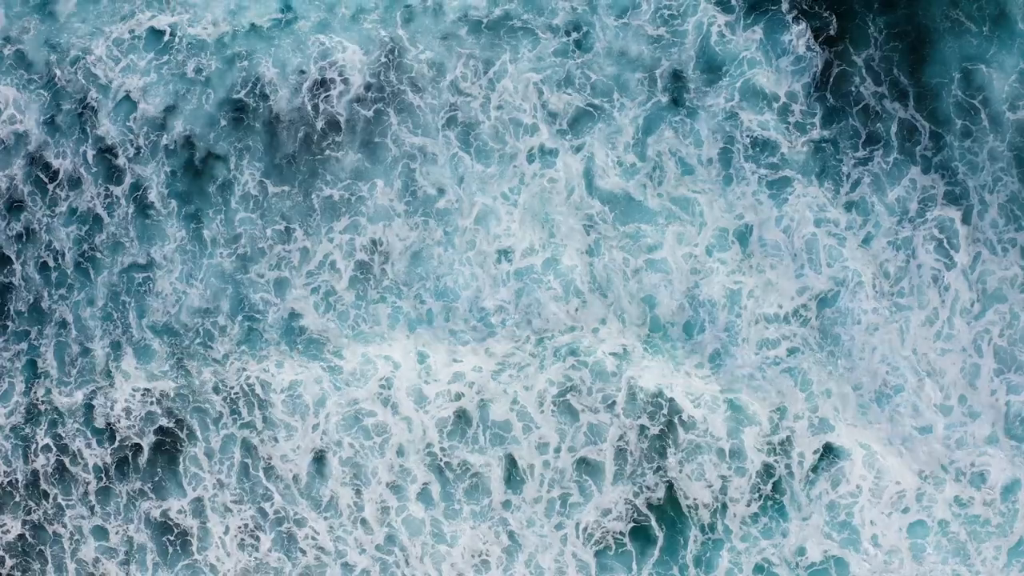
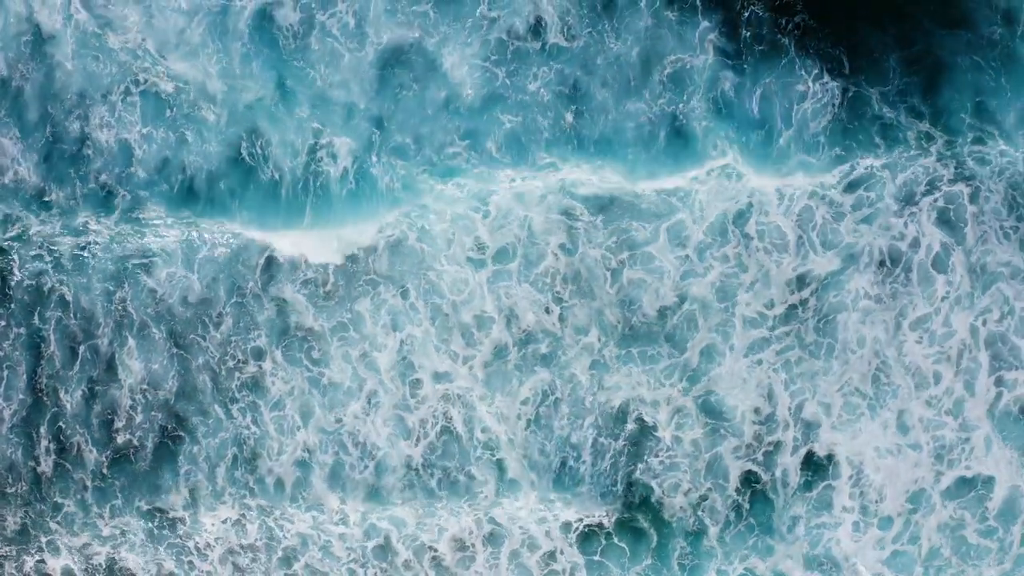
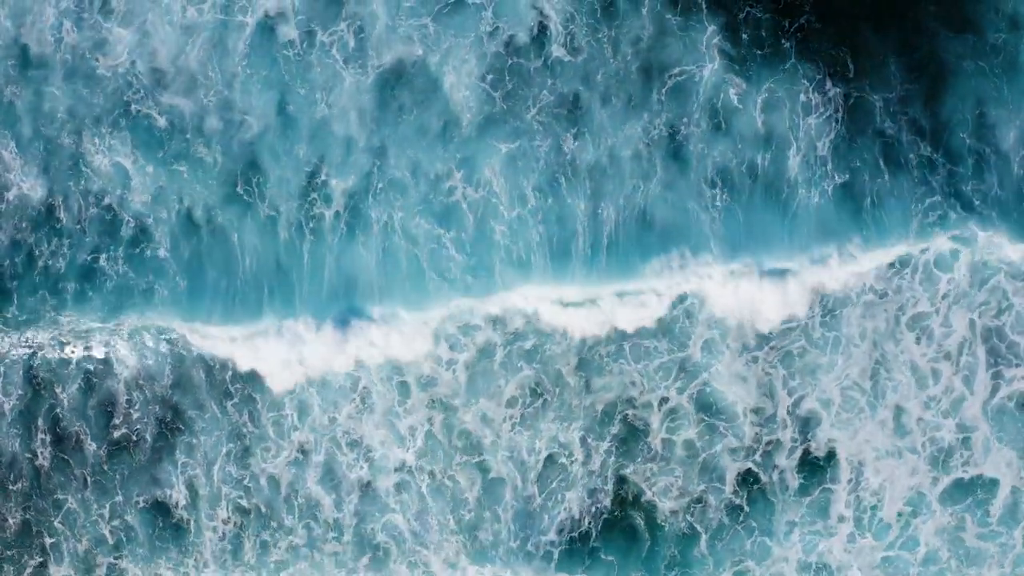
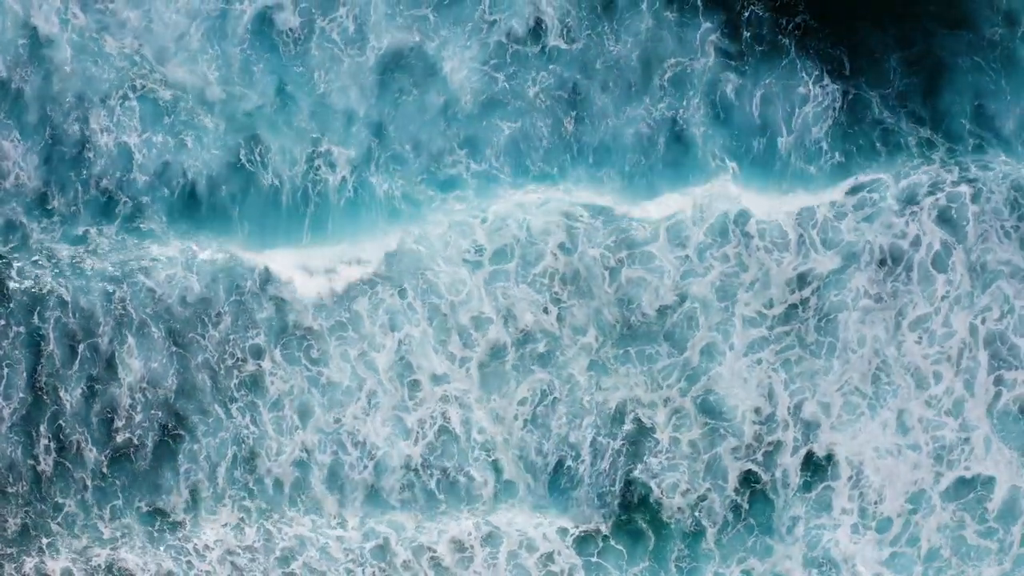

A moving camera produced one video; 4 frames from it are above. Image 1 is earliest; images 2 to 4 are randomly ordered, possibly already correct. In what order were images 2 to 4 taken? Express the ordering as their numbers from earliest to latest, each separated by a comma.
2, 4, 3
